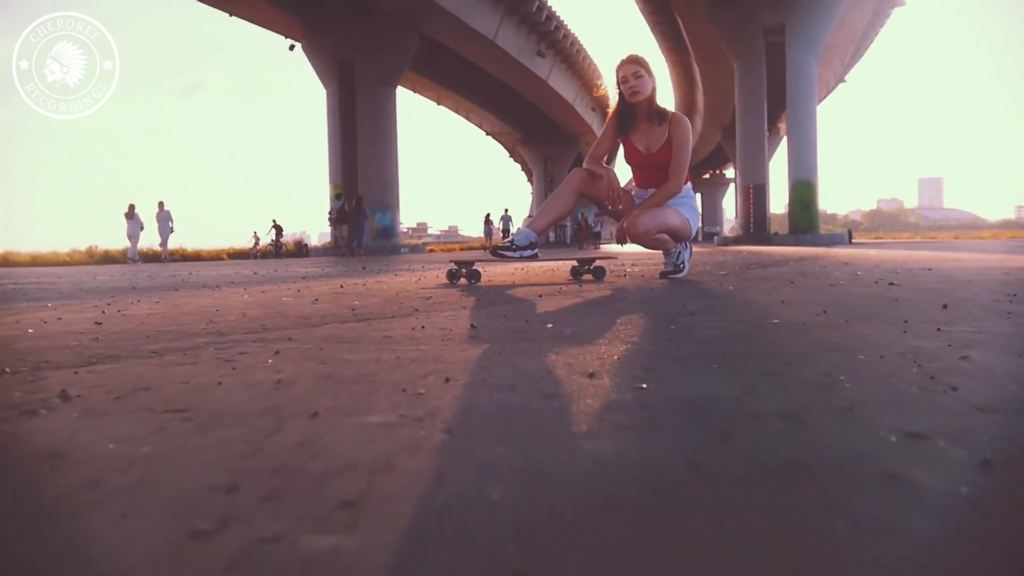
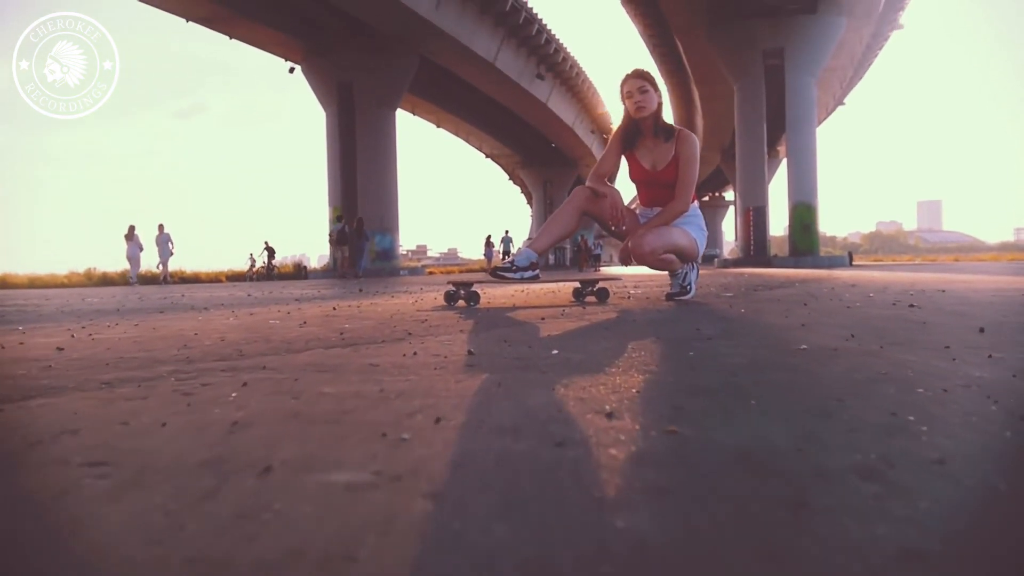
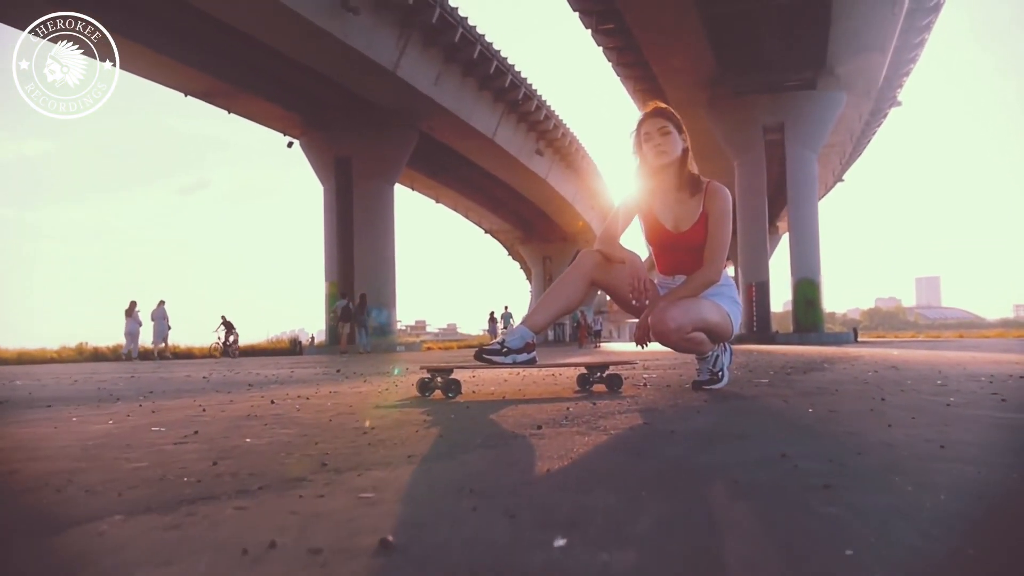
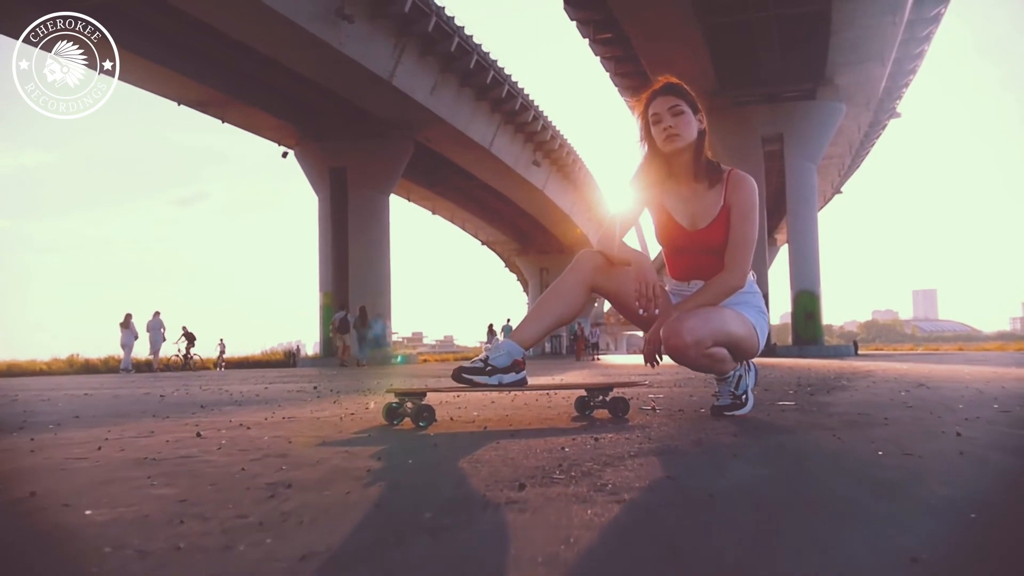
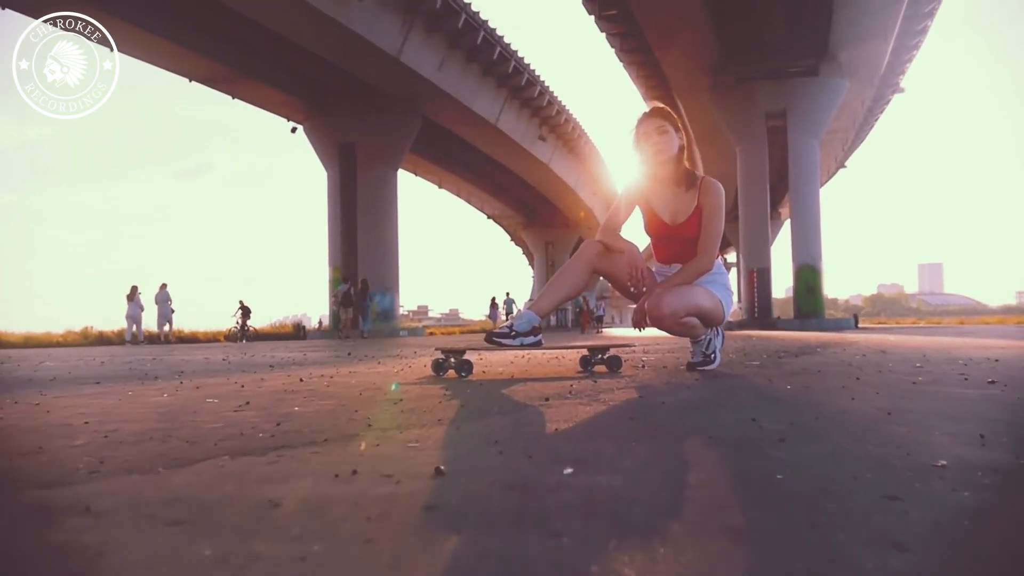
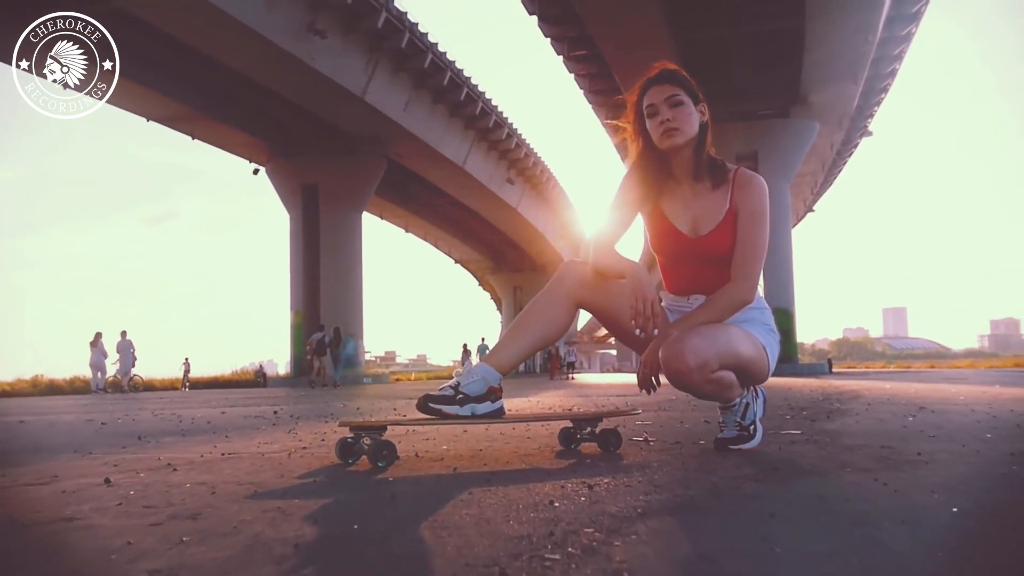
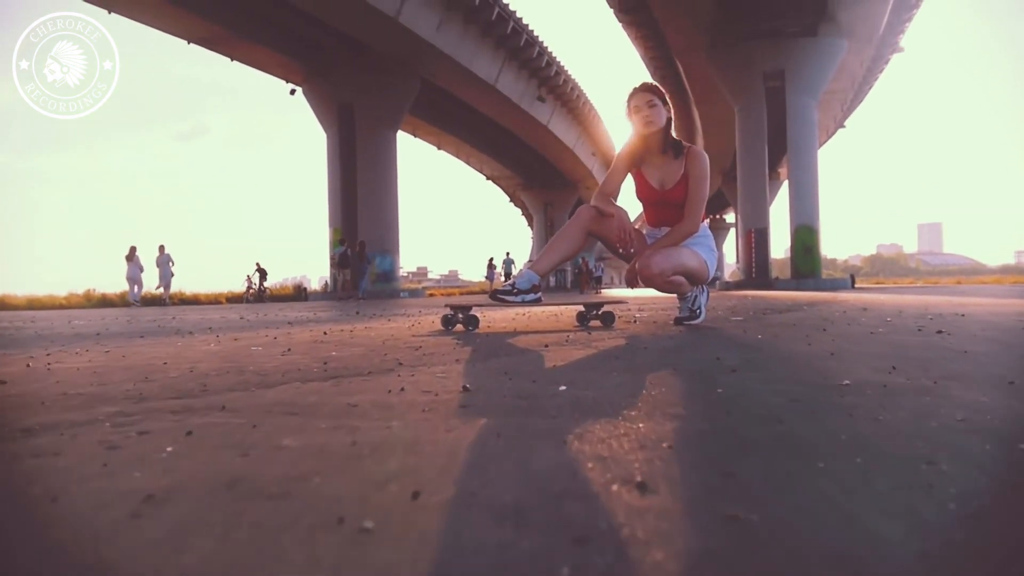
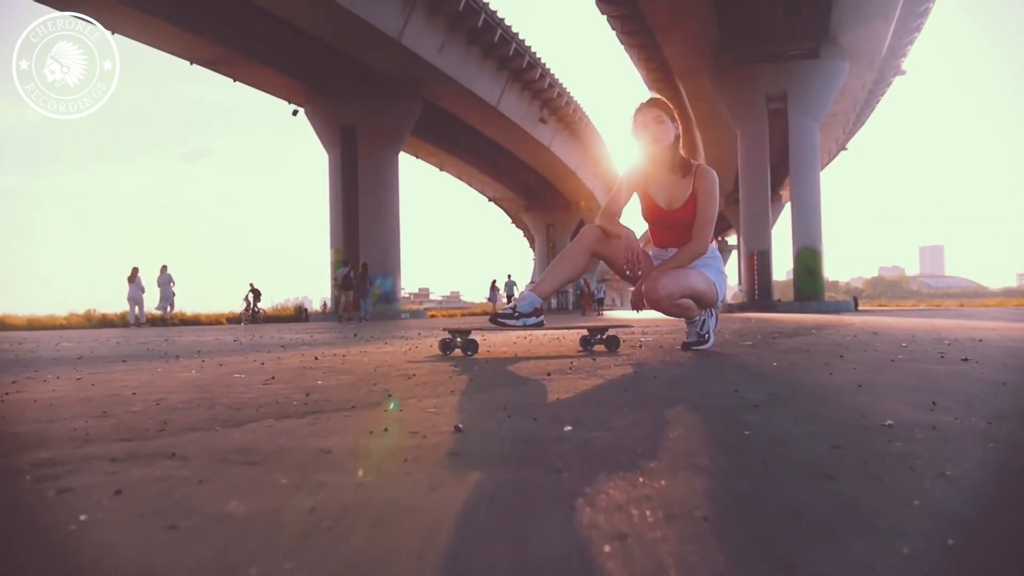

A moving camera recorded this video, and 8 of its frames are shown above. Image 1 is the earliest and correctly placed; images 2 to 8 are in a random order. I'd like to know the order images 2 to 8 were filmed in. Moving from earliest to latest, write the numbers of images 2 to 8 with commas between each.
2, 7, 8, 5, 3, 4, 6
